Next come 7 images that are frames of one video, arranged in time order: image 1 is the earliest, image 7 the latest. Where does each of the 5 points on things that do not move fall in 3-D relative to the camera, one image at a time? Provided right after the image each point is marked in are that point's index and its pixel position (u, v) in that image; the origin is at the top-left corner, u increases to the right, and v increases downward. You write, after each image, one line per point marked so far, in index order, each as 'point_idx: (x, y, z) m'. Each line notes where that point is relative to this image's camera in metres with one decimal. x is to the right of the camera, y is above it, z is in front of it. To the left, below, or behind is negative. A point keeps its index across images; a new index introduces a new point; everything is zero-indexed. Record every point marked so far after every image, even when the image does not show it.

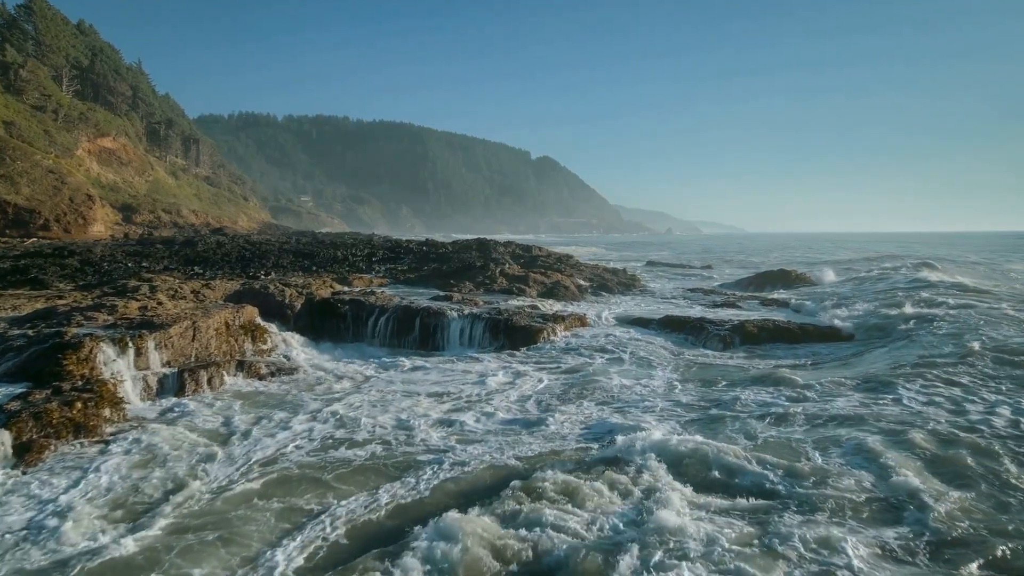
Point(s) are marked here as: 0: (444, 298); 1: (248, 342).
0: (-2.4, -0.3, +17.3) m
1: (-6.6, -1.3, +12.4) m
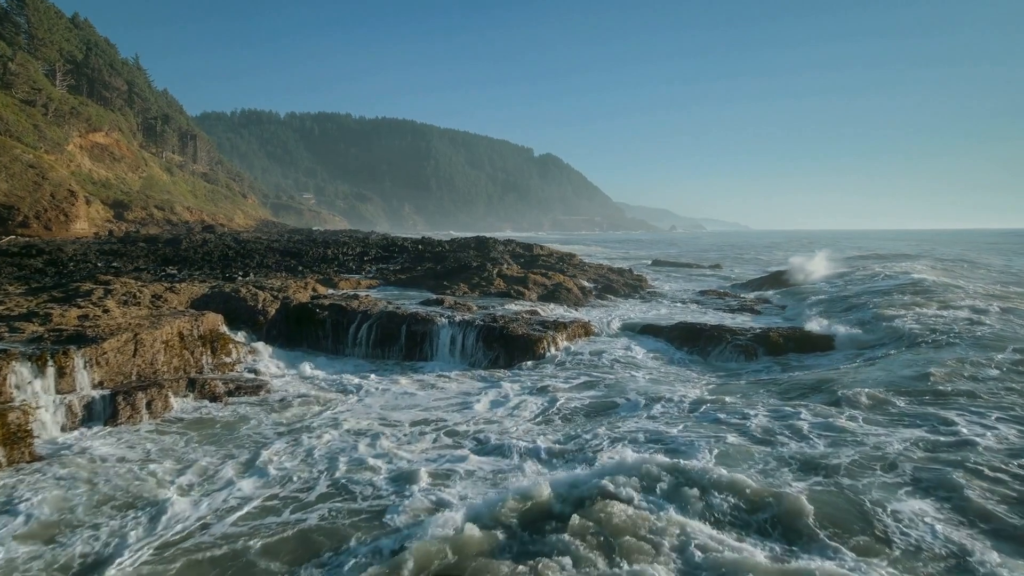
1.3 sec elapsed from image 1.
0: (-2.5, -0.4, +15.8) m
1: (-6.7, -1.5, +10.9) m
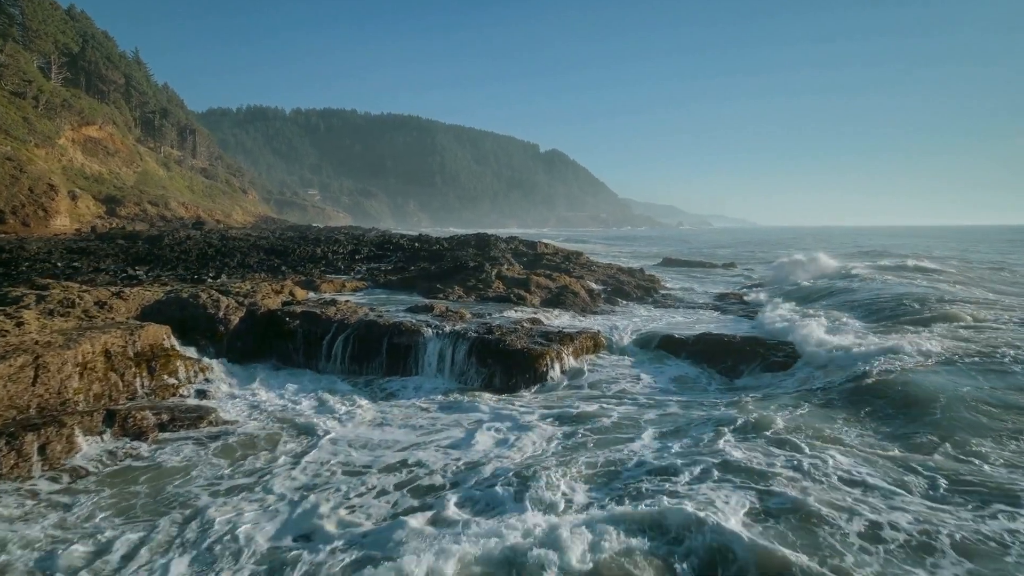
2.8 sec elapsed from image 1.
0: (-2.5, -0.6, +13.9) m
1: (-6.8, -1.6, +9.1) m
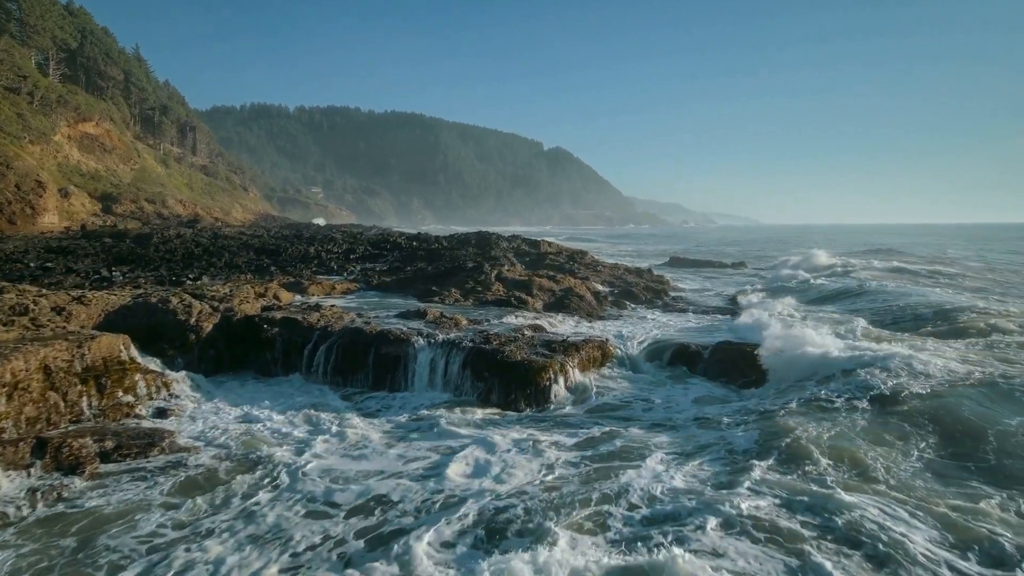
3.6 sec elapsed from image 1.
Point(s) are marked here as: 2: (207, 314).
0: (-2.5, -0.7, +12.8) m
1: (-6.8, -1.7, +8.1) m
2: (-7.0, -0.6, +11.4) m
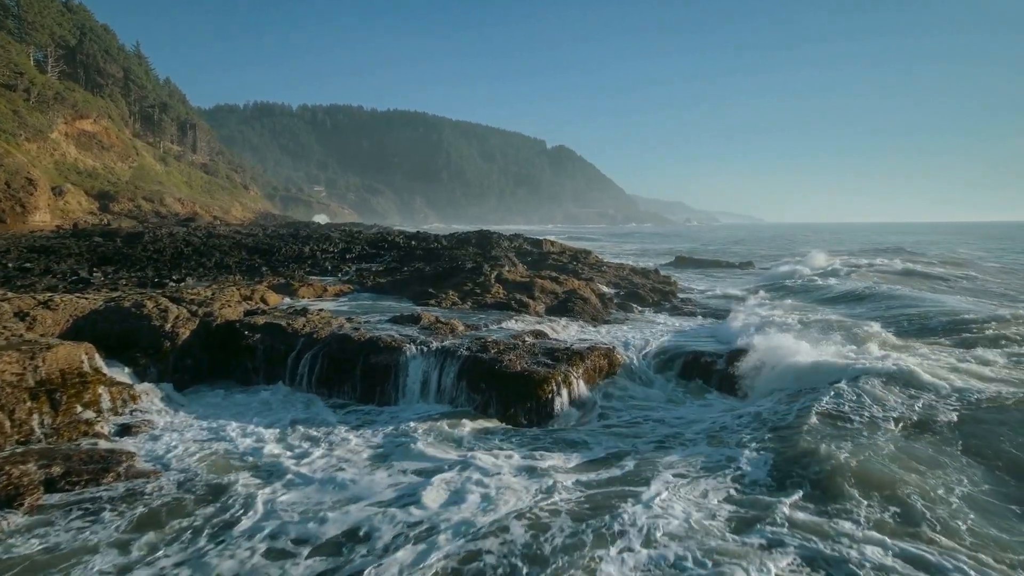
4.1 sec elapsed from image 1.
0: (-2.5, -0.7, +12.0) m
1: (-6.8, -1.8, +7.3) m
2: (-7.0, -0.7, +10.6) m
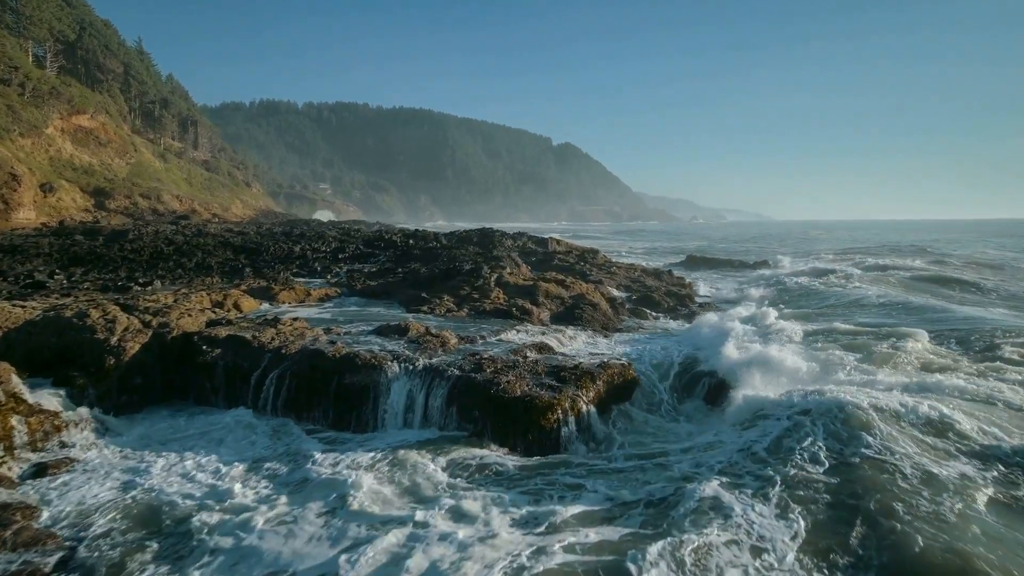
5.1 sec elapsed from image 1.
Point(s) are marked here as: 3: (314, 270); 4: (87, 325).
0: (-2.5, -0.9, +10.6) m
1: (-6.9, -2.0, +5.9) m
2: (-7.0, -0.8, +9.2) m
3: (-7.6, +0.7, +19.0) m
4: (-7.7, -0.7, +9.0) m
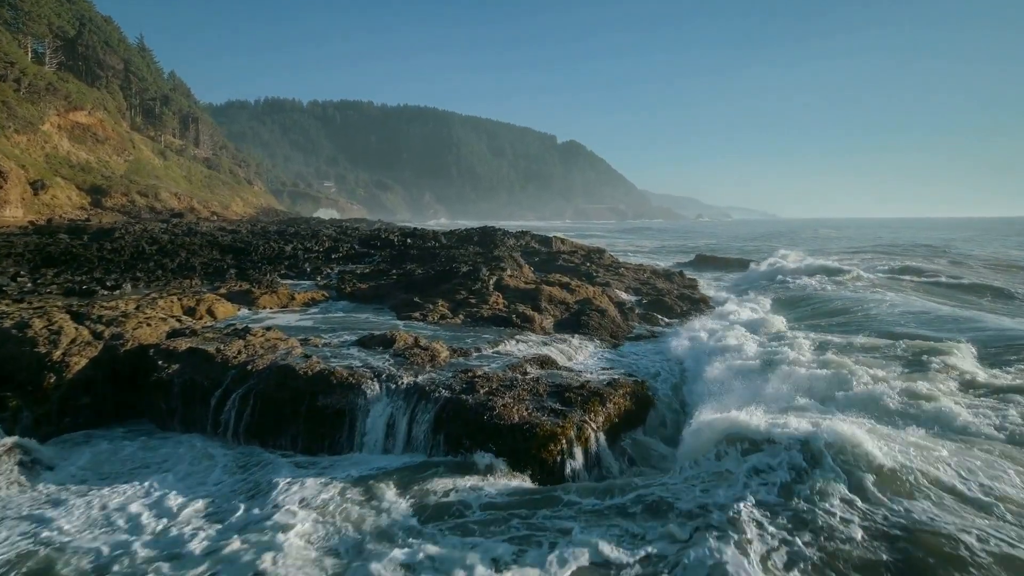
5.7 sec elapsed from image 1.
0: (-2.5, -1.0, +9.4) m
1: (-7.0, -2.1, +4.8) m
2: (-7.1, -0.9, +8.2) m
3: (-7.5, +0.6, +17.9) m
4: (-7.7, -0.8, +7.9) m
